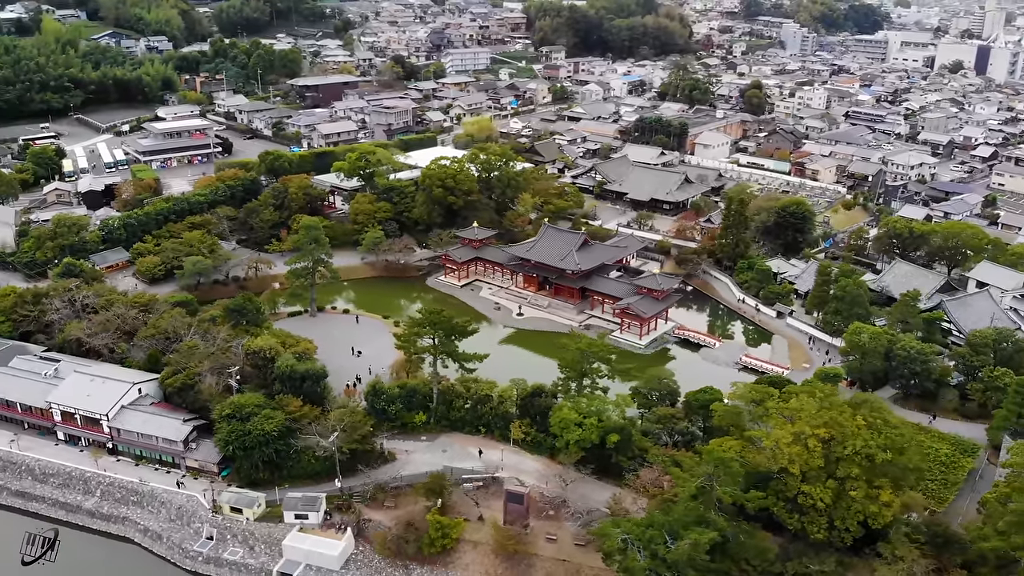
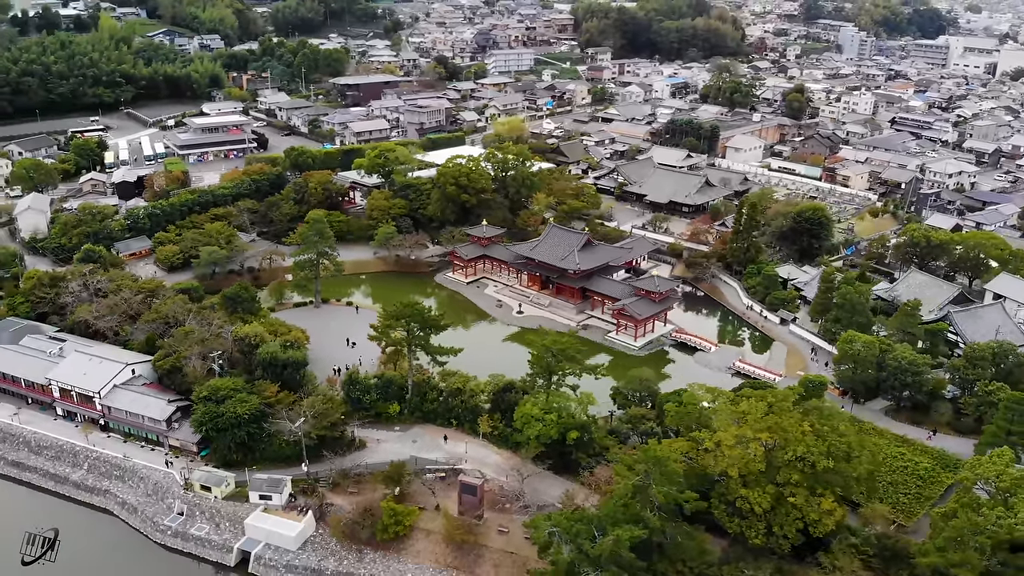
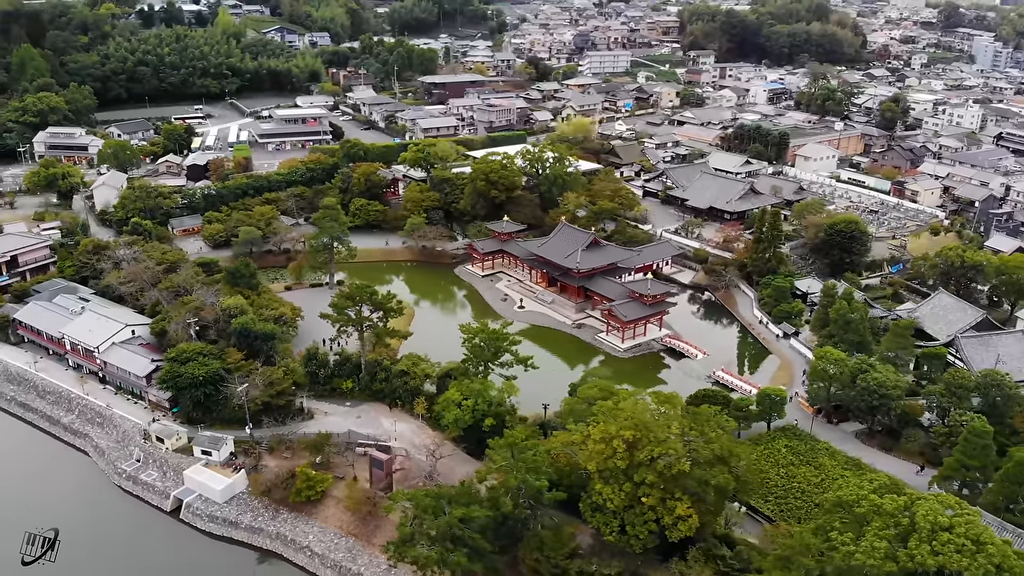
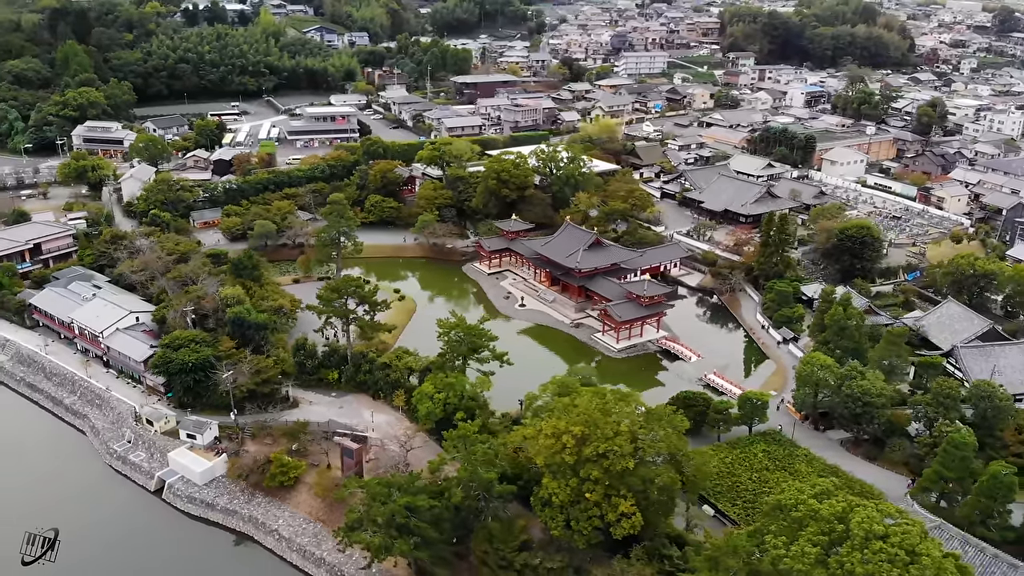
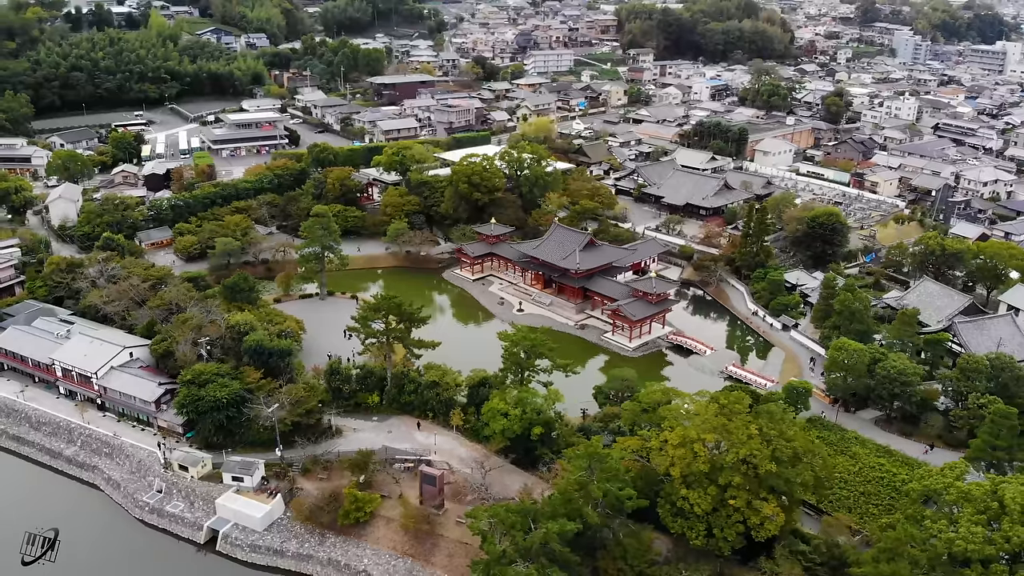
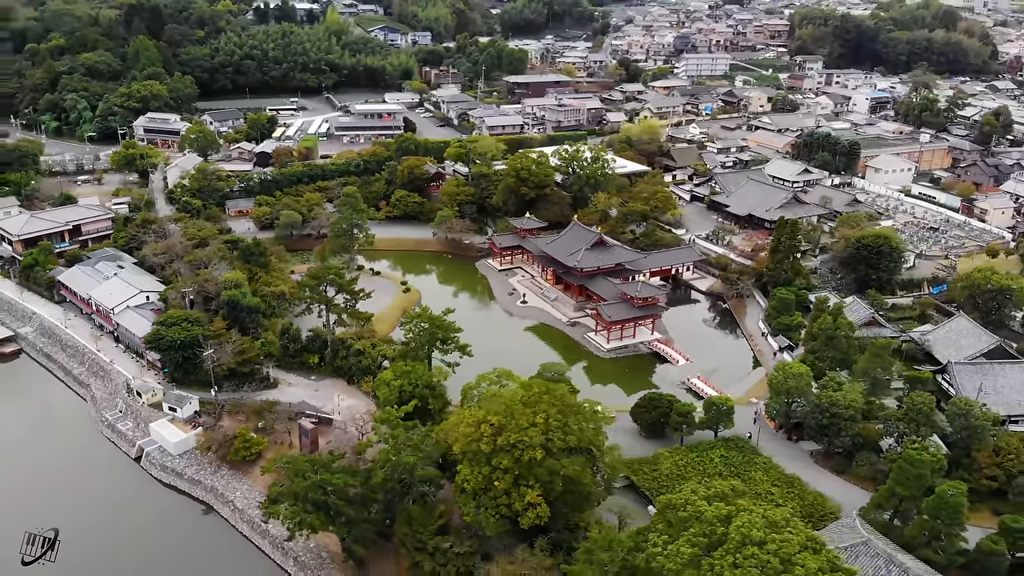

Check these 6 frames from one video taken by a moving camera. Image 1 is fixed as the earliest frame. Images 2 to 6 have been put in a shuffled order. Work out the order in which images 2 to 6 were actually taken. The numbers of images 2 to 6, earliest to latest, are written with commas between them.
2, 5, 3, 4, 6
